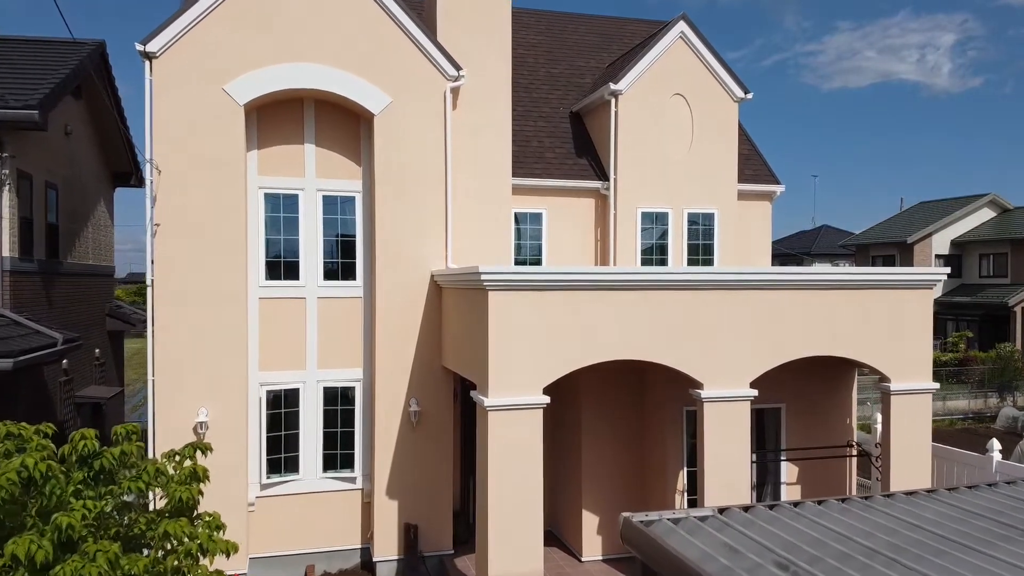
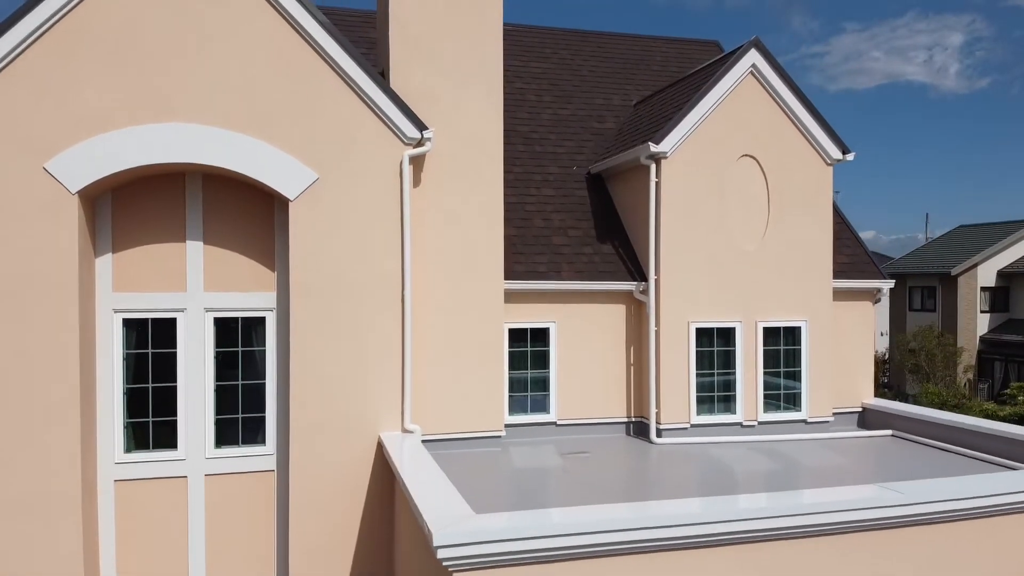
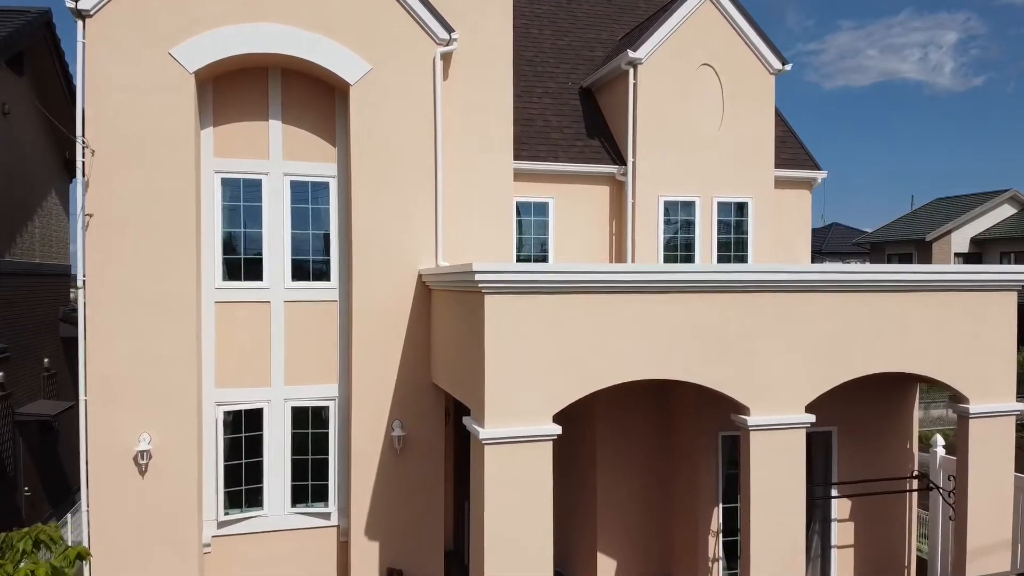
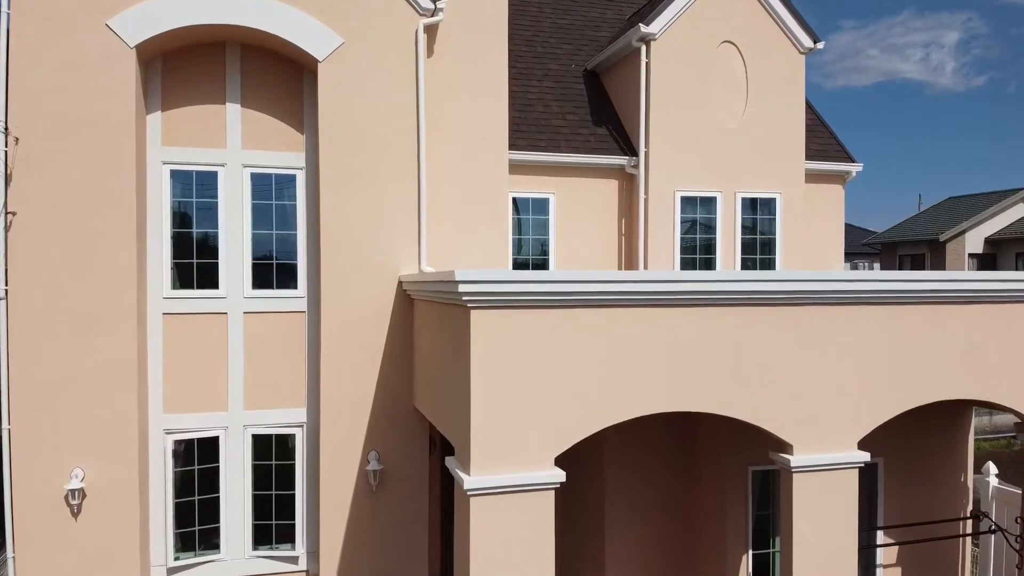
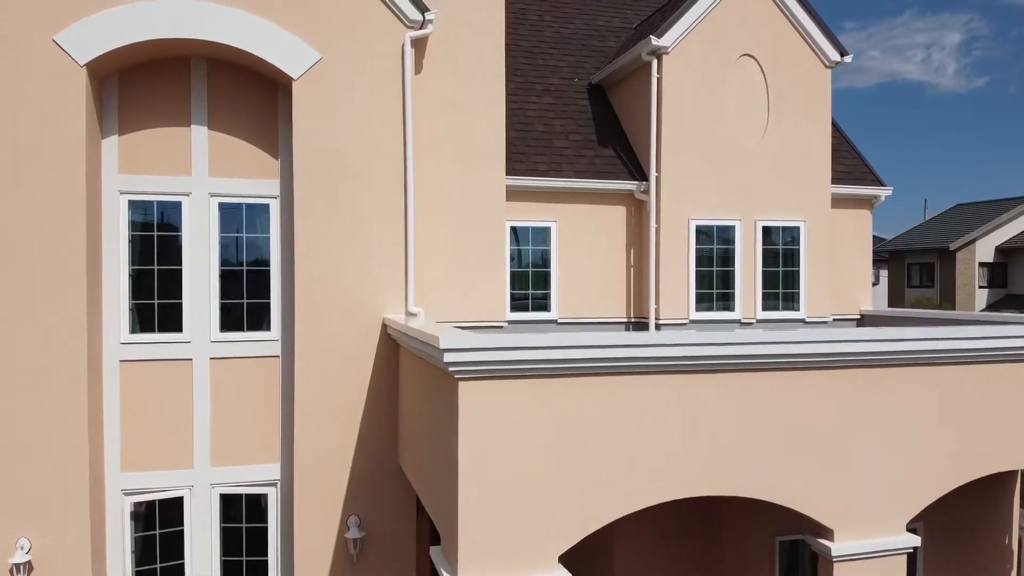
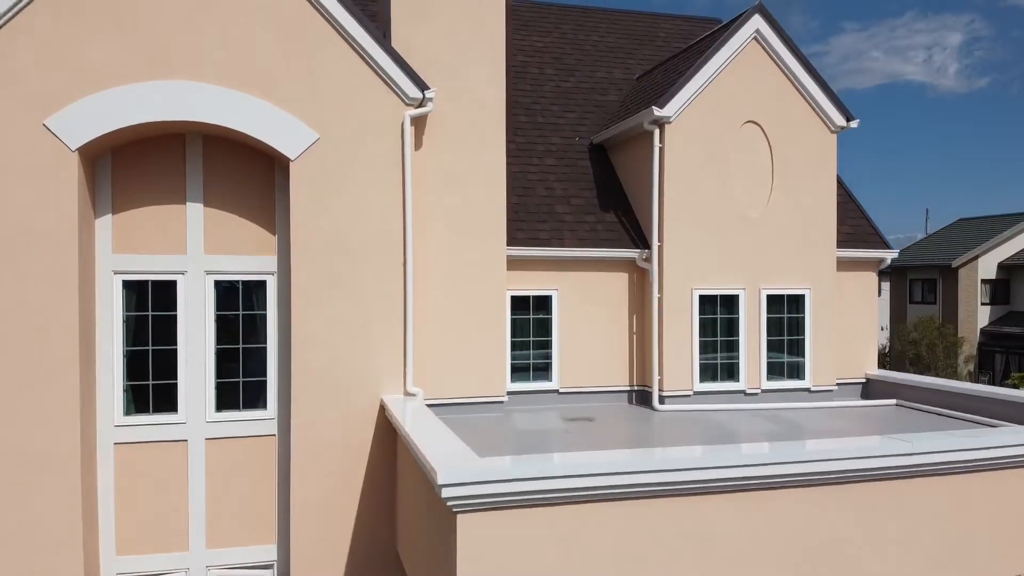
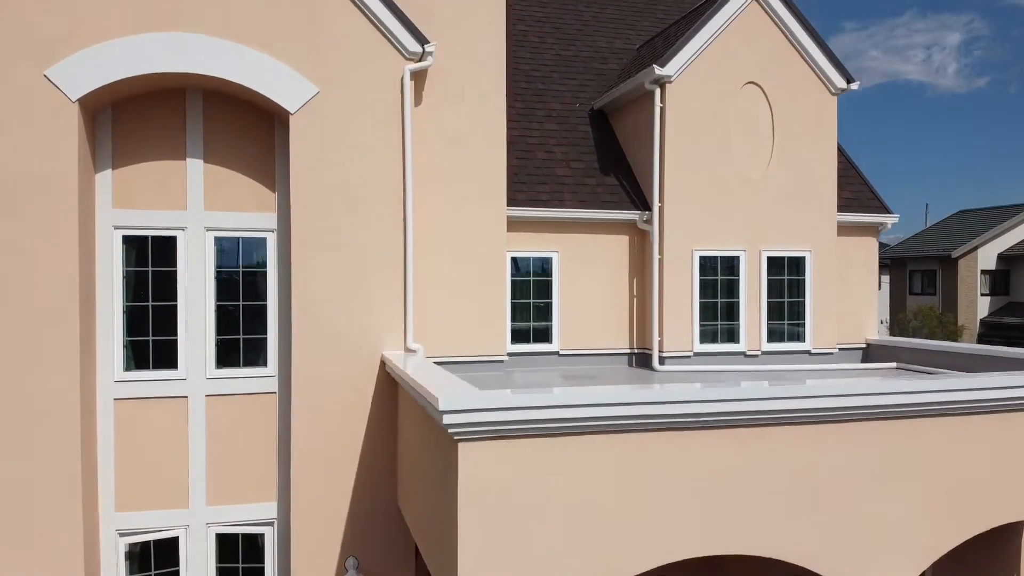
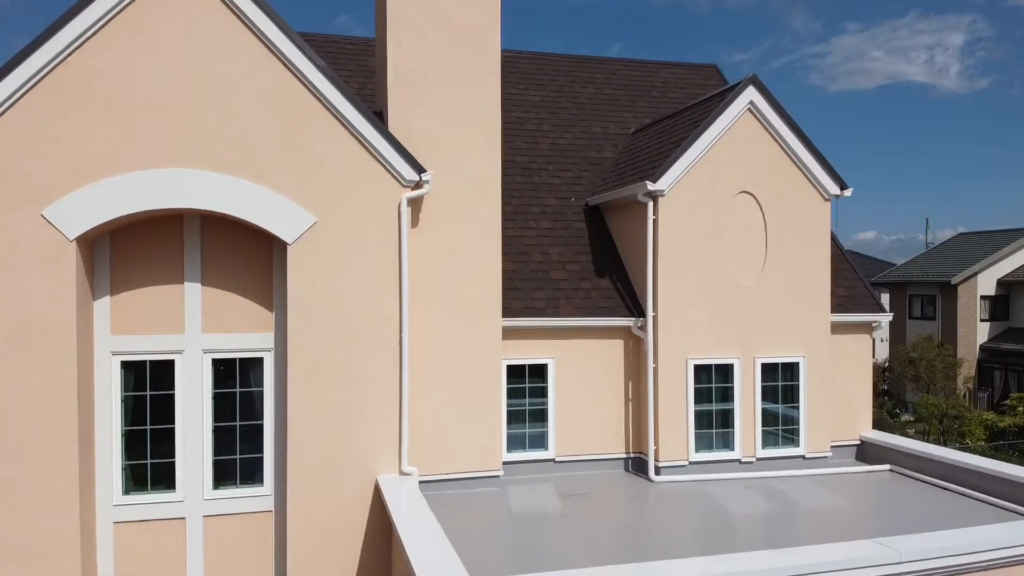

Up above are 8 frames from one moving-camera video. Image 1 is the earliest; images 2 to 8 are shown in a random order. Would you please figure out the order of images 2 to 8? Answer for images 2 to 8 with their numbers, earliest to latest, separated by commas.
3, 4, 5, 7, 6, 2, 8
